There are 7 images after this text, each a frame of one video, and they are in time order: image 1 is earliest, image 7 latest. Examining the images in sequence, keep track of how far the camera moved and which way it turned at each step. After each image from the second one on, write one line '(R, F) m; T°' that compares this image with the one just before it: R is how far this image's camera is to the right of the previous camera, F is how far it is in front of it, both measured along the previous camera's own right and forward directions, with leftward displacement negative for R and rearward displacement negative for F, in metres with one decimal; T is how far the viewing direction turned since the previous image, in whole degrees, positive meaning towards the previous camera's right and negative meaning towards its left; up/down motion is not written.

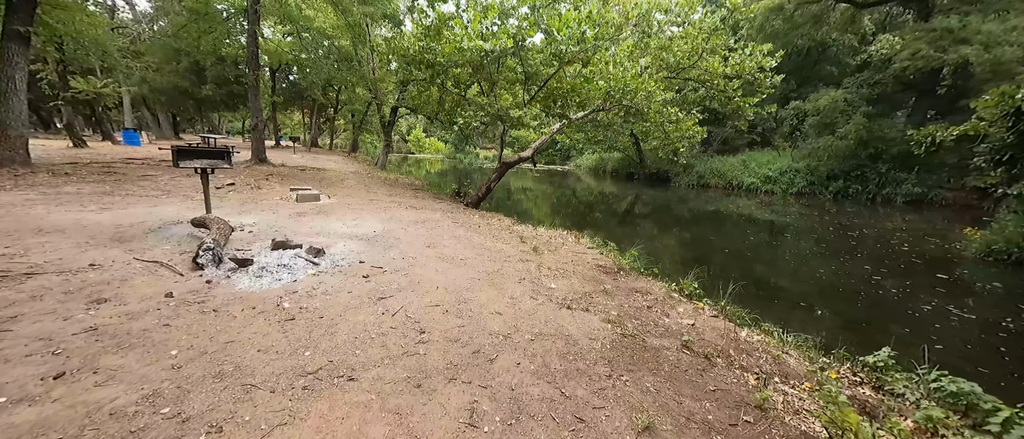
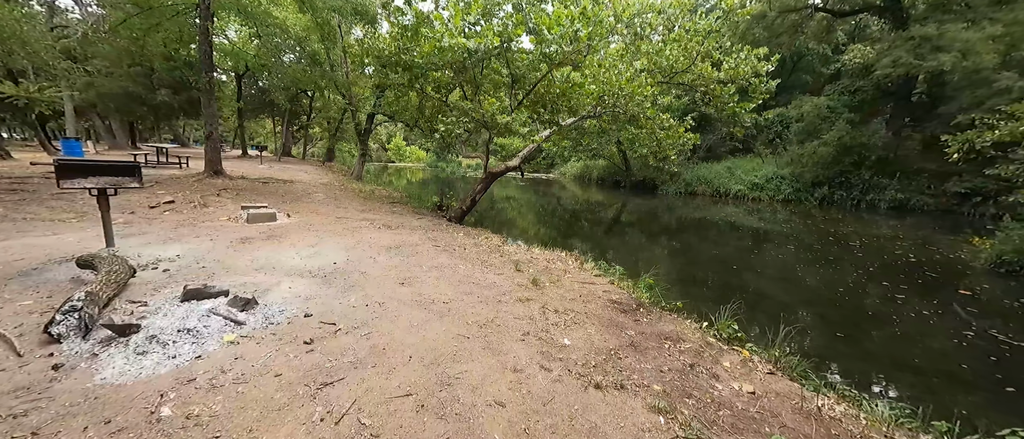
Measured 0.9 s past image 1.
(-0.1, +0.8) m; +3°
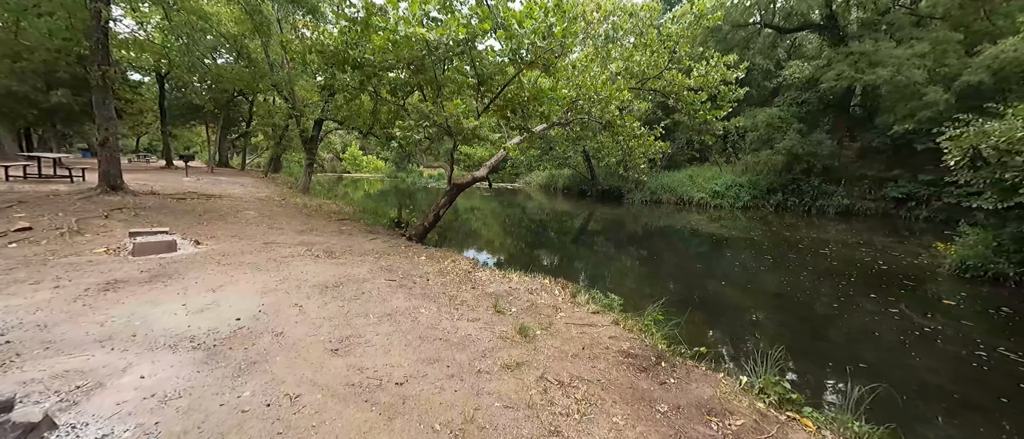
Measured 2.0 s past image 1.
(-0.1, +0.9) m; +6°
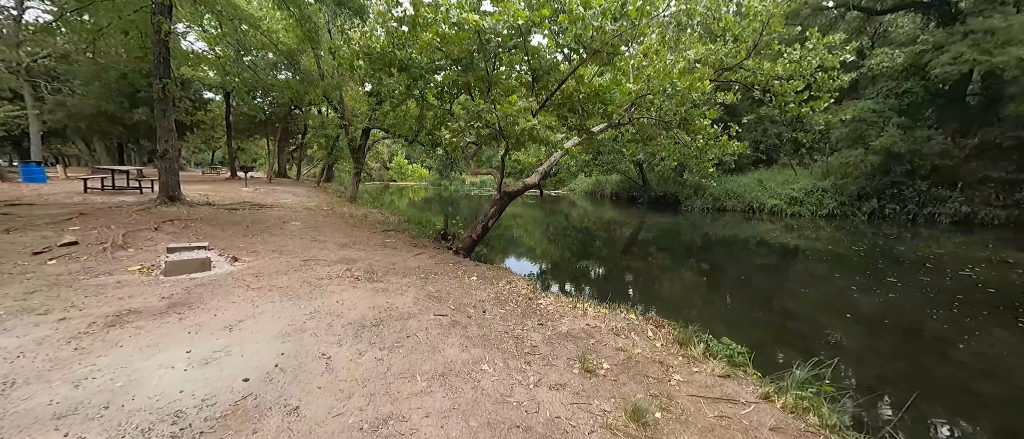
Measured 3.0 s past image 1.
(-0.4, +0.9) m; -7°
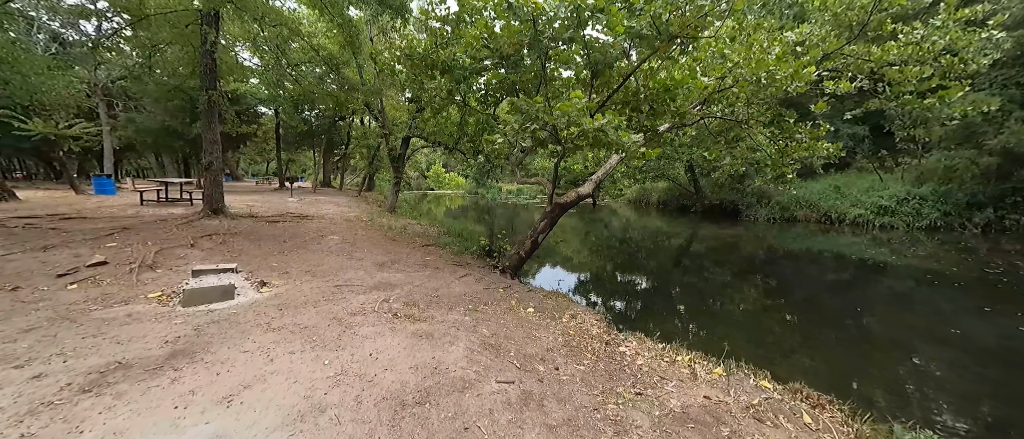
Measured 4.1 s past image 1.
(-0.4, +0.8) m; -6°
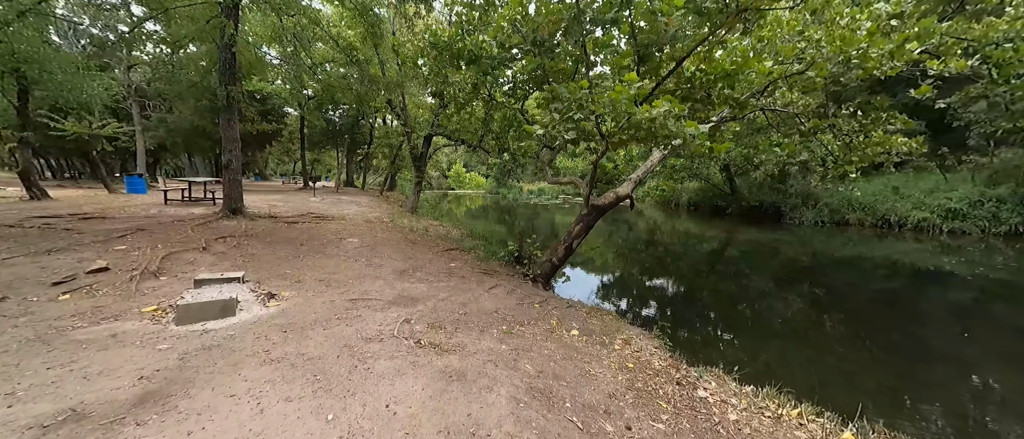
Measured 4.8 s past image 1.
(-0.2, +0.6) m; -3°
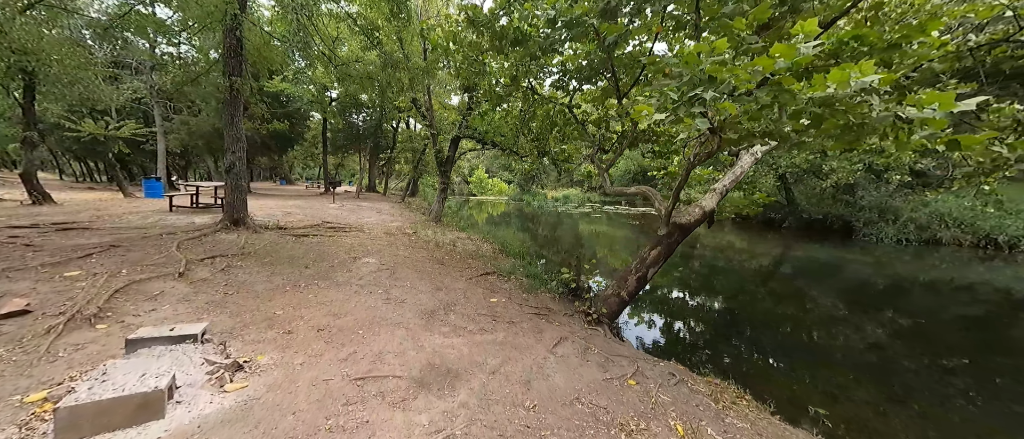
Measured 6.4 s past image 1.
(-0.5, +1.3) m; -3°
